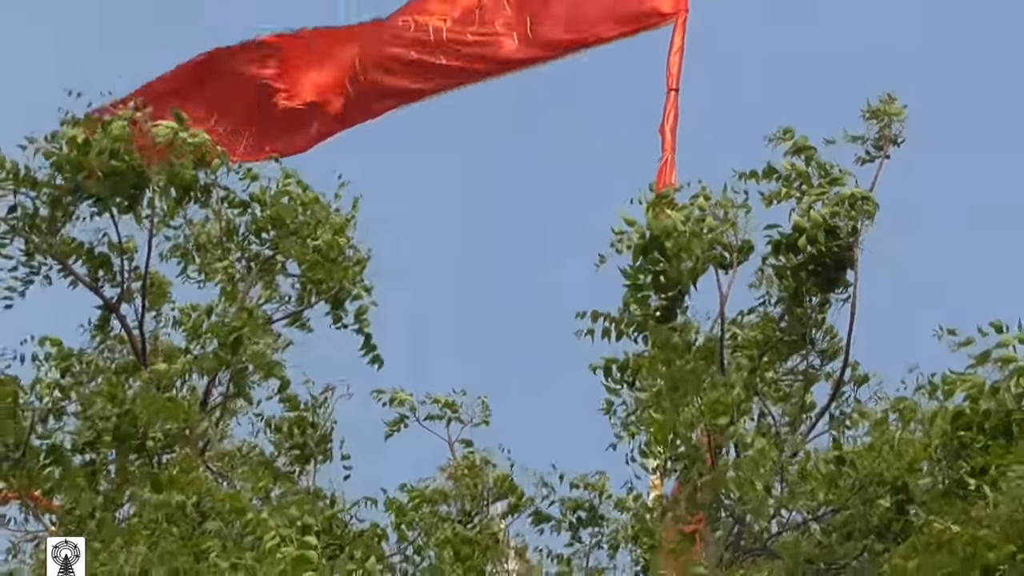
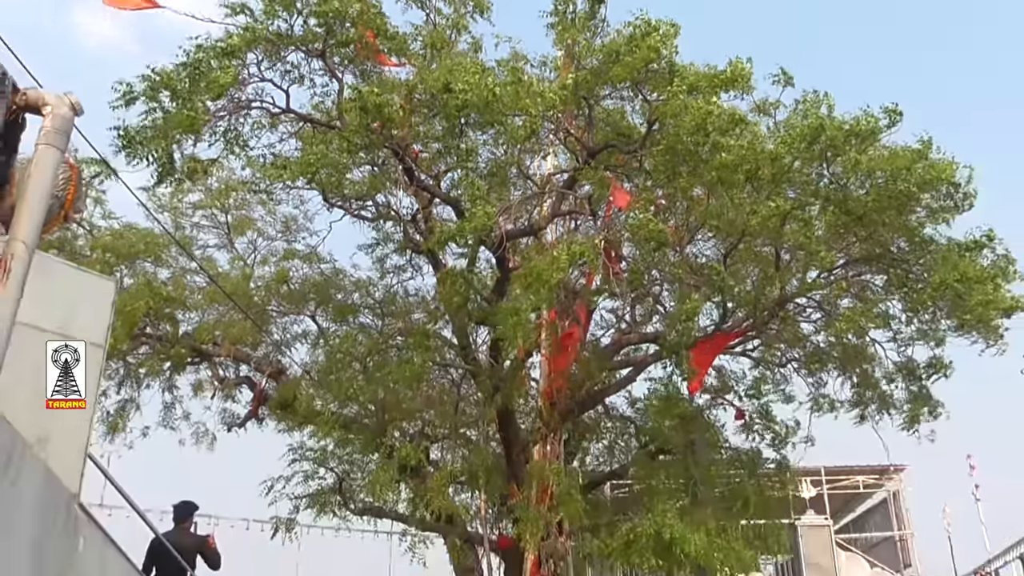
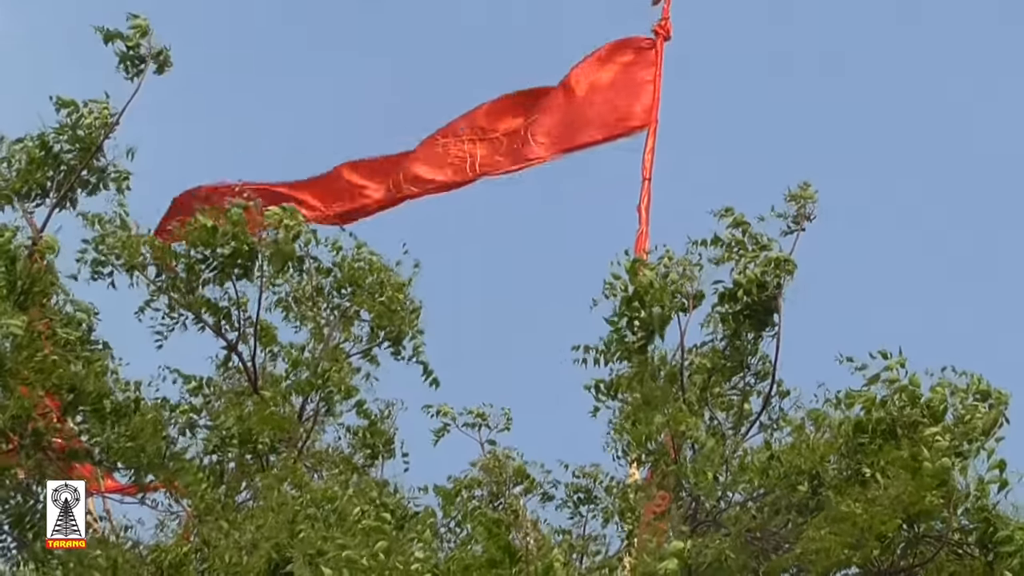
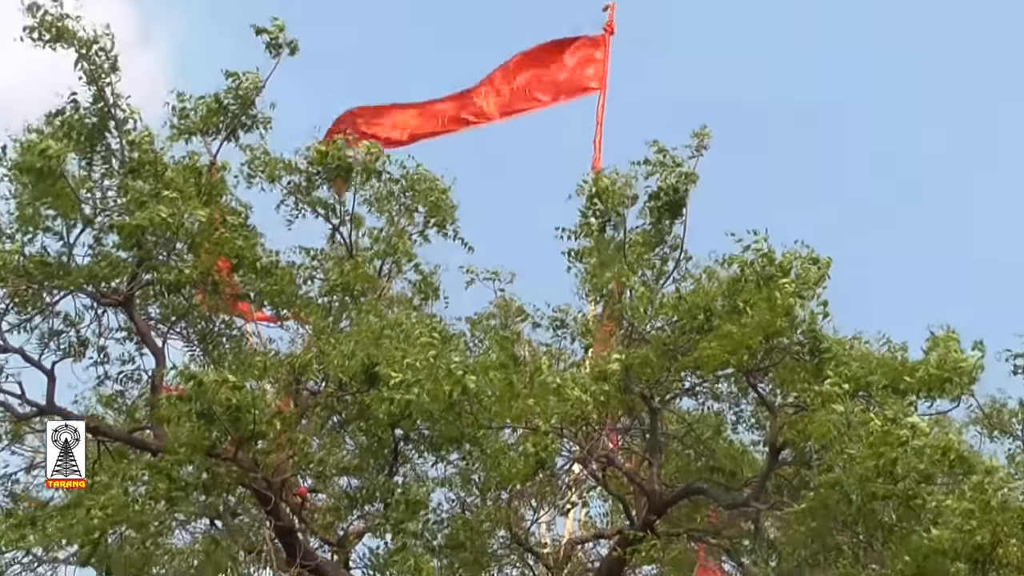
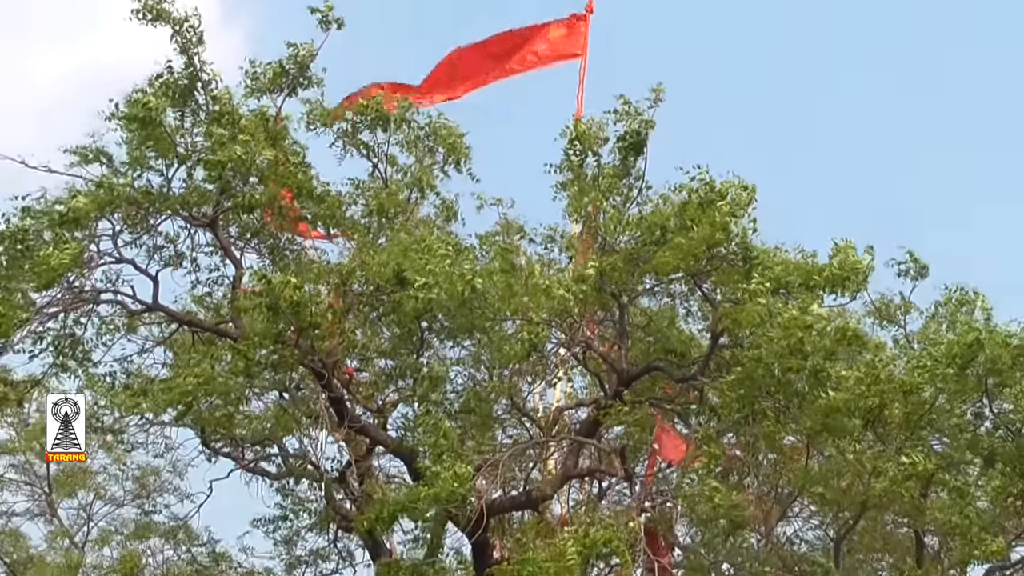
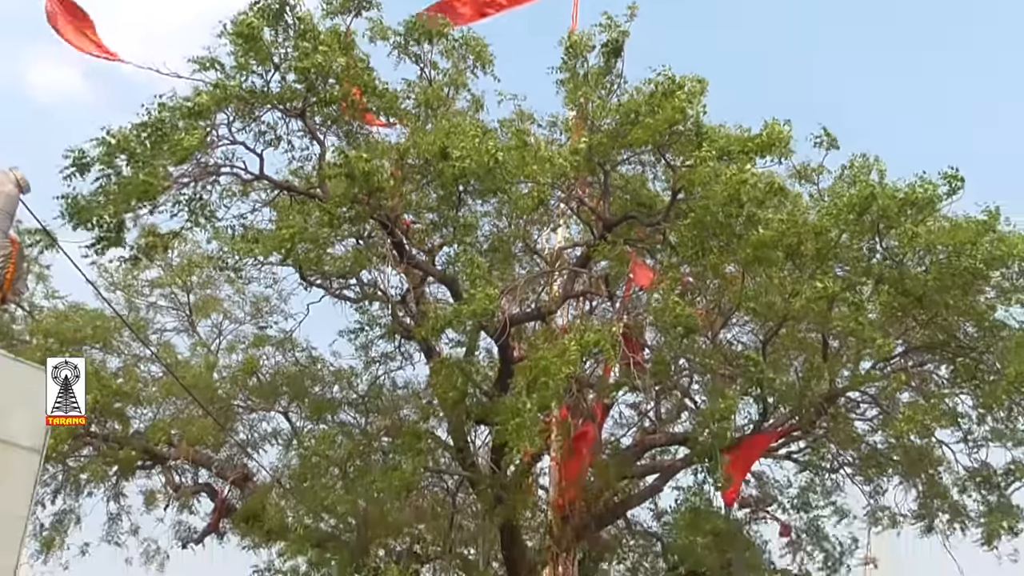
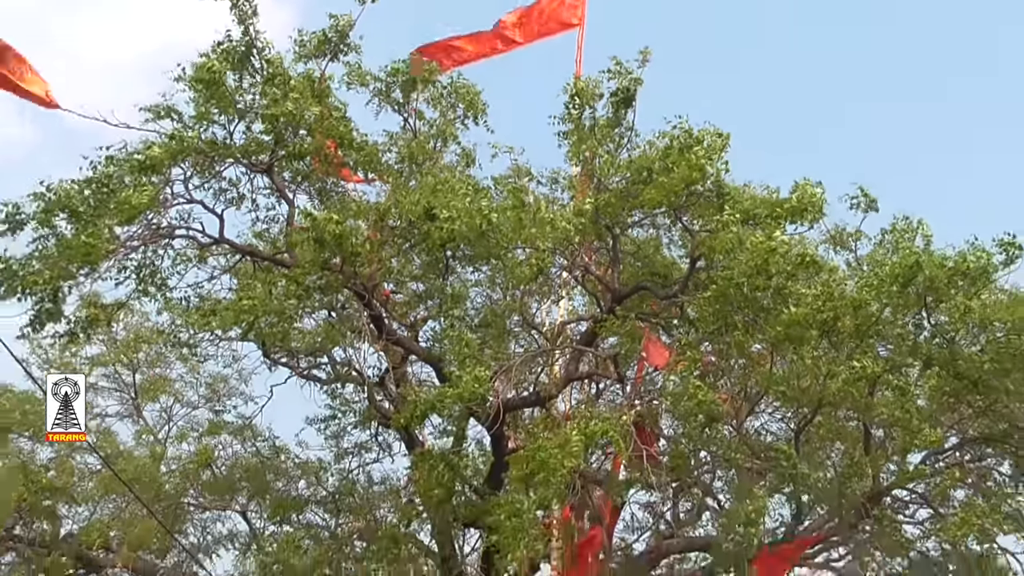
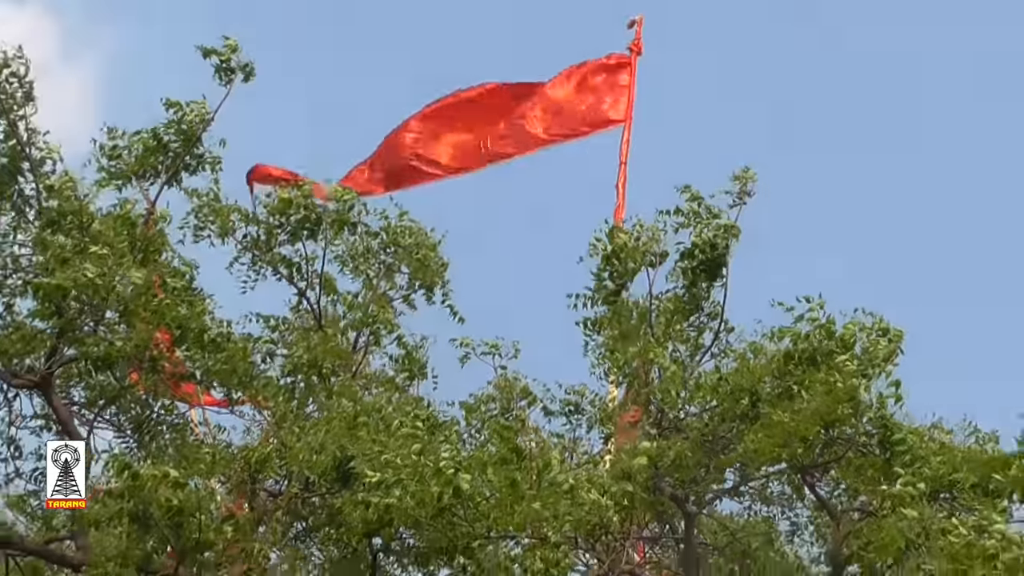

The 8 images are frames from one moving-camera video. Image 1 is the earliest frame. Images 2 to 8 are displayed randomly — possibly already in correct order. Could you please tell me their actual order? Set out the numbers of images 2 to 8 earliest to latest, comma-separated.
3, 8, 4, 5, 7, 6, 2
